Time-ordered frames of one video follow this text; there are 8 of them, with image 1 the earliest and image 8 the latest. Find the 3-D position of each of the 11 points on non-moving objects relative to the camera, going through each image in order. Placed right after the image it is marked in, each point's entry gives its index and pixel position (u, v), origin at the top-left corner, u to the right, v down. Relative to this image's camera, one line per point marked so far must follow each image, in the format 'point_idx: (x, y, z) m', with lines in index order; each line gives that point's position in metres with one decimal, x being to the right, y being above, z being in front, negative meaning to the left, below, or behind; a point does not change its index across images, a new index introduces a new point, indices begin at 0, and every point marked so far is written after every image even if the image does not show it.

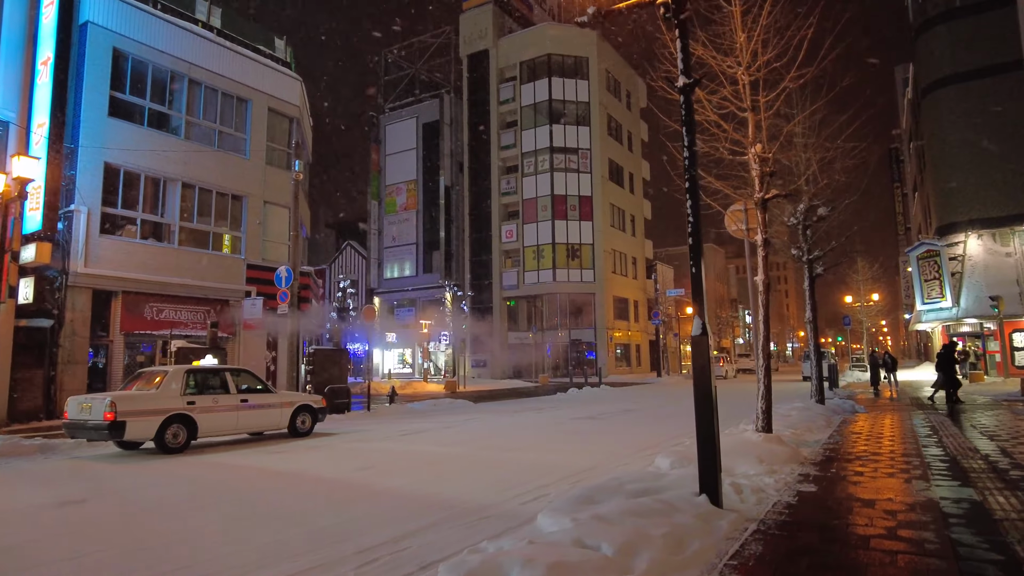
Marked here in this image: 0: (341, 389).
0: (-4.7, -2.7, +17.8) m
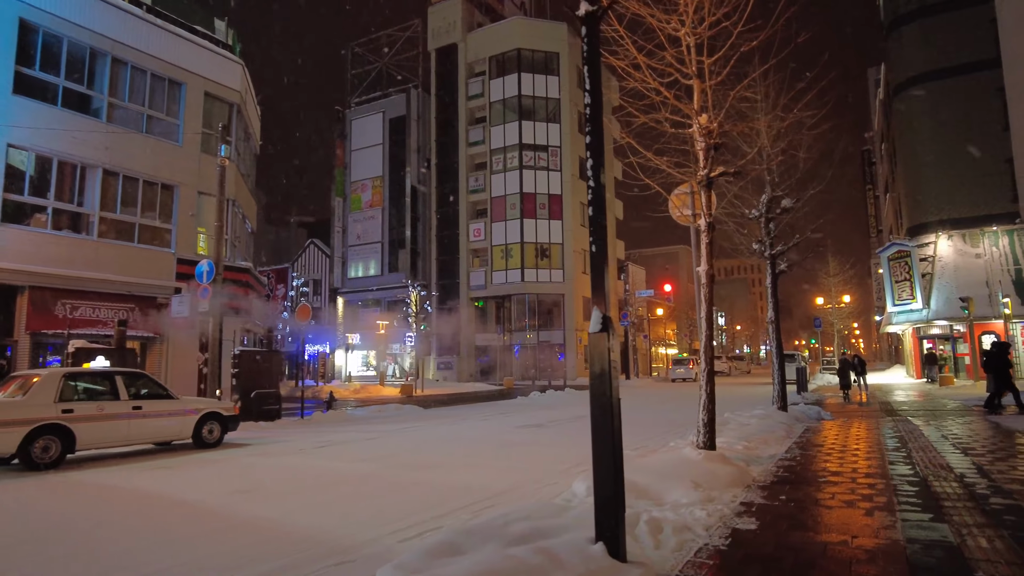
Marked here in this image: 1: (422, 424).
0: (-6.1, -2.6, +16.4) m
1: (-2.2, -3.3, +16.0) m
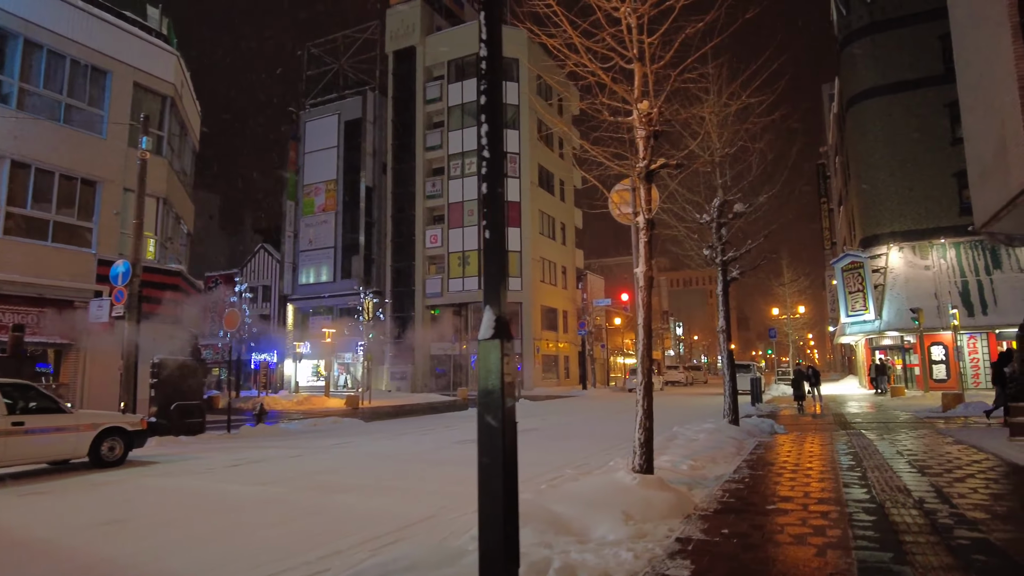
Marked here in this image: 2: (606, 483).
0: (-7.4, -2.7, +15.1) m
1: (-3.6, -3.5, +15.0) m
2: (+0.9, -1.8, +6.0) m
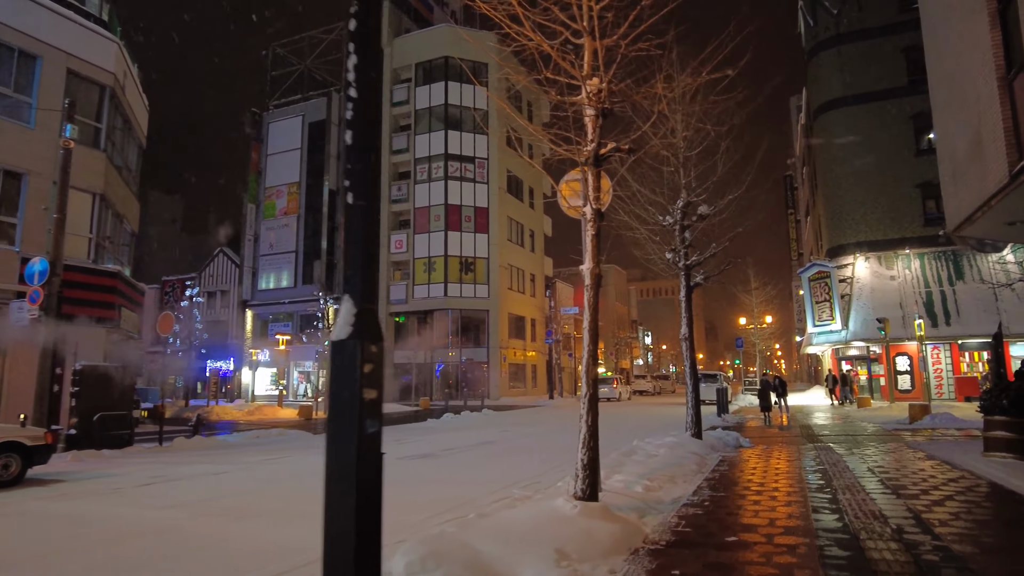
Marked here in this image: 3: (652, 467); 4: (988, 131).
0: (-8.4, -2.7, +13.9) m
1: (-4.6, -3.5, +13.9) m
2: (+0.2, -1.8, +5.2) m
3: (+1.8, -2.3, +8.4) m
4: (+5.8, +1.9, +8.0) m
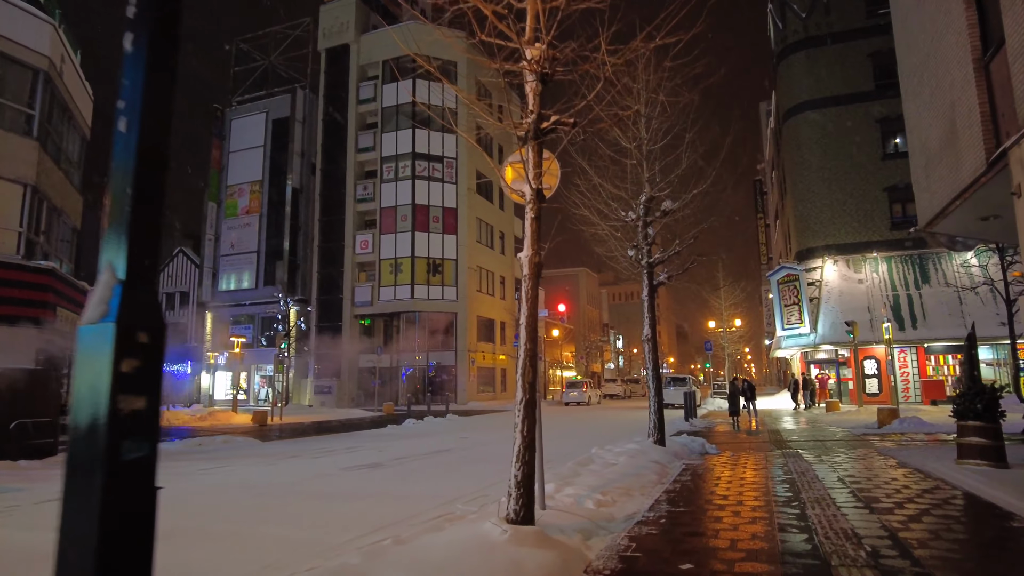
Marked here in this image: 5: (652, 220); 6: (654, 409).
0: (-9.3, -2.7, +12.8) m
1: (-5.4, -3.5, +13.0) m
2: (-0.3, -1.7, +4.4) m
3: (+1.2, -2.3, +7.8) m
4: (+5.2, +1.9, +7.5) m
5: (+2.5, +1.2, +11.5) m
6: (+2.4, -2.1, +11.2) m
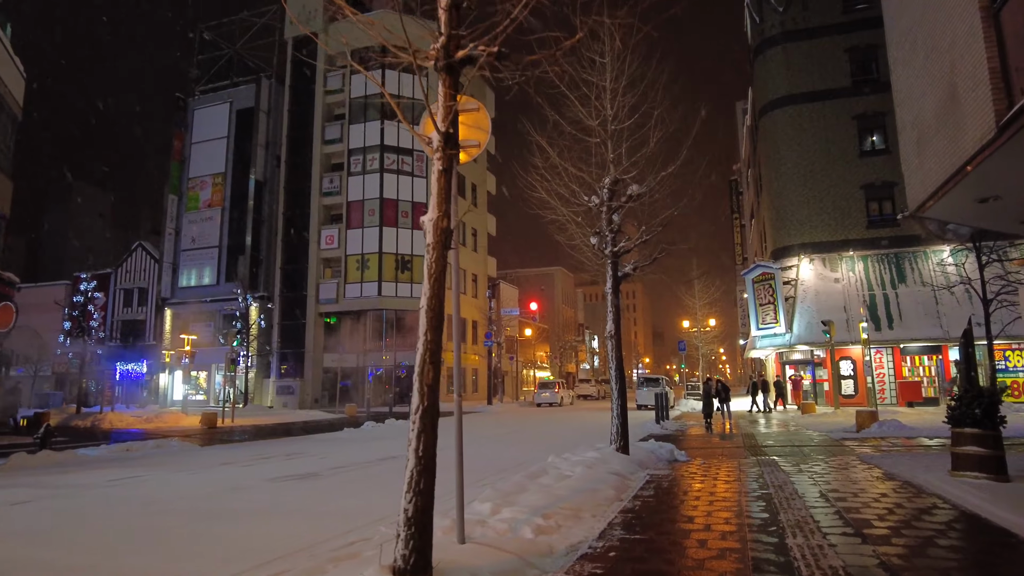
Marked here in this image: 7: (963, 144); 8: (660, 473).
0: (-10.1, -2.5, +11.4) m
1: (-6.3, -3.3, +11.7) m
2: (-0.9, -1.5, +3.3) m
3: (+0.5, -2.1, +6.7) m
4: (+4.5, +2.1, +6.5) m
5: (+1.7, +1.3, +10.5) m
6: (+1.6, -1.9, +10.1) m
7: (+4.6, +1.5, +6.7) m
8: (+2.1, -2.6, +9.3) m
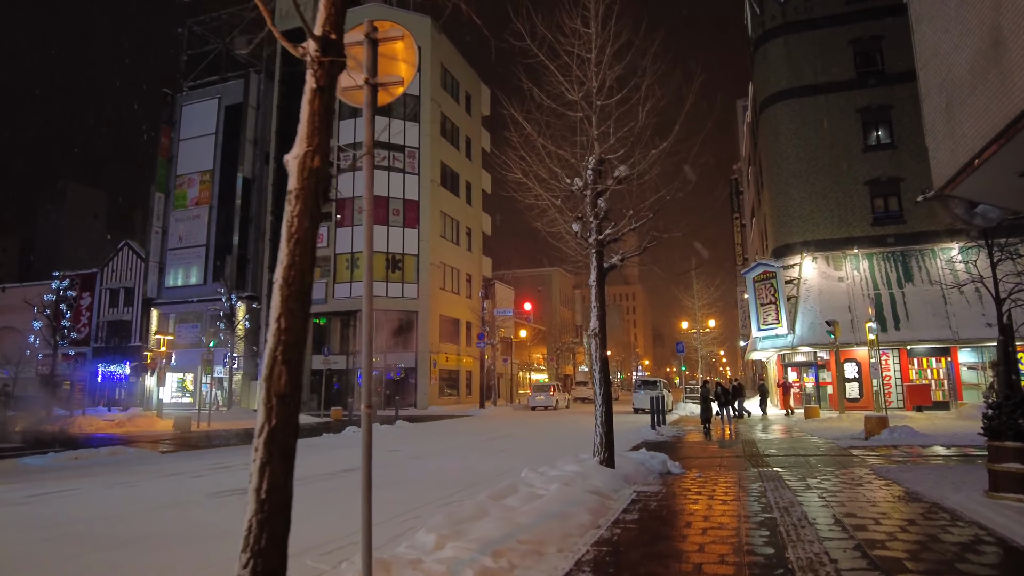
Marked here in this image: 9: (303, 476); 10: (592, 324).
0: (-10.5, -2.4, +10.3) m
1: (-6.7, -3.2, +10.6) m
2: (-1.3, -1.4, +2.2) m
3: (+0.1, -2.0, +5.5) m
4: (+4.1, +2.2, +5.4) m
5: (+1.3, +1.4, +9.4) m
6: (+1.2, -1.8, +9.0) m
7: (+4.2, +1.6, +5.6) m
8: (+1.7, -2.5, +8.2) m
9: (-3.5, -3.1, +10.9) m
10: (+1.2, -0.5, +9.5) m
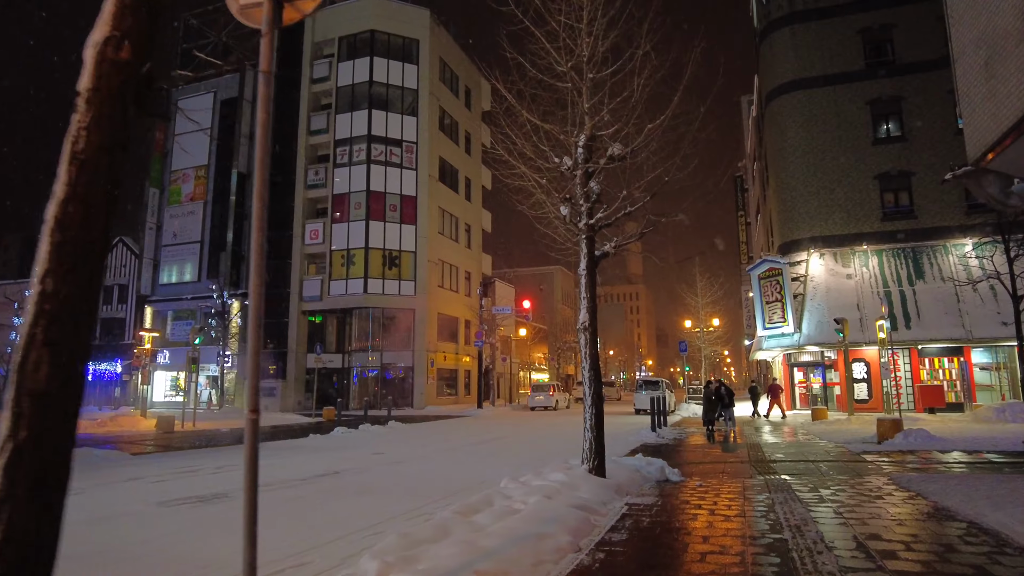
0: (-10.8, -2.2, +9.5) m
1: (-6.9, -3.0, +9.8) m
2: (-1.5, -1.3, +1.4) m
3: (-0.2, -1.9, +4.7) m
4: (+3.9, +2.3, +4.6) m
5: (+1.1, +1.6, +8.5) m
6: (+1.0, -1.7, +8.2) m
7: (+4.0, +1.7, +4.7) m
8: (+1.5, -2.4, +7.3) m
9: (-3.7, -3.0, +10.1) m
10: (+1.0, -0.4, +8.7) m
